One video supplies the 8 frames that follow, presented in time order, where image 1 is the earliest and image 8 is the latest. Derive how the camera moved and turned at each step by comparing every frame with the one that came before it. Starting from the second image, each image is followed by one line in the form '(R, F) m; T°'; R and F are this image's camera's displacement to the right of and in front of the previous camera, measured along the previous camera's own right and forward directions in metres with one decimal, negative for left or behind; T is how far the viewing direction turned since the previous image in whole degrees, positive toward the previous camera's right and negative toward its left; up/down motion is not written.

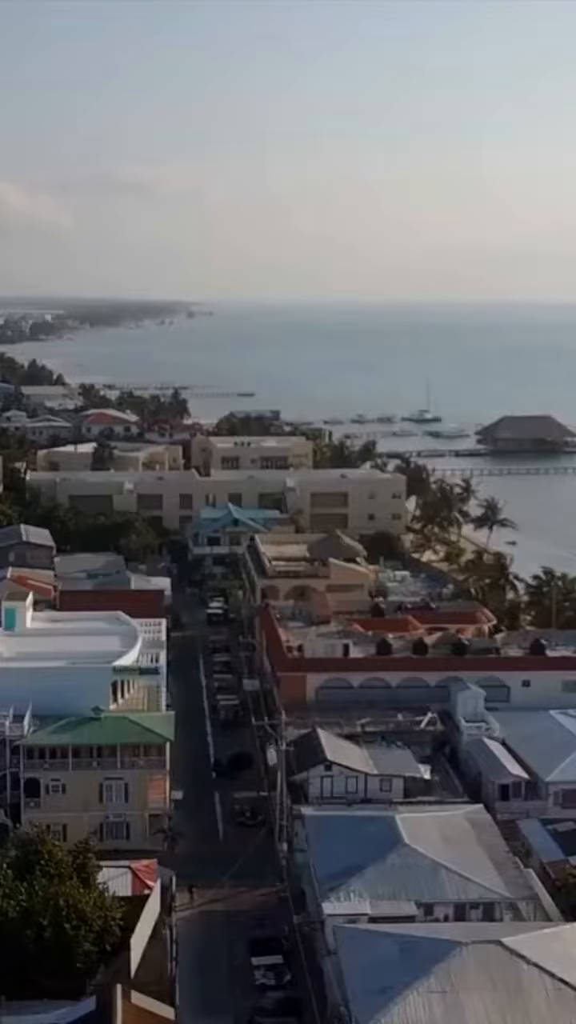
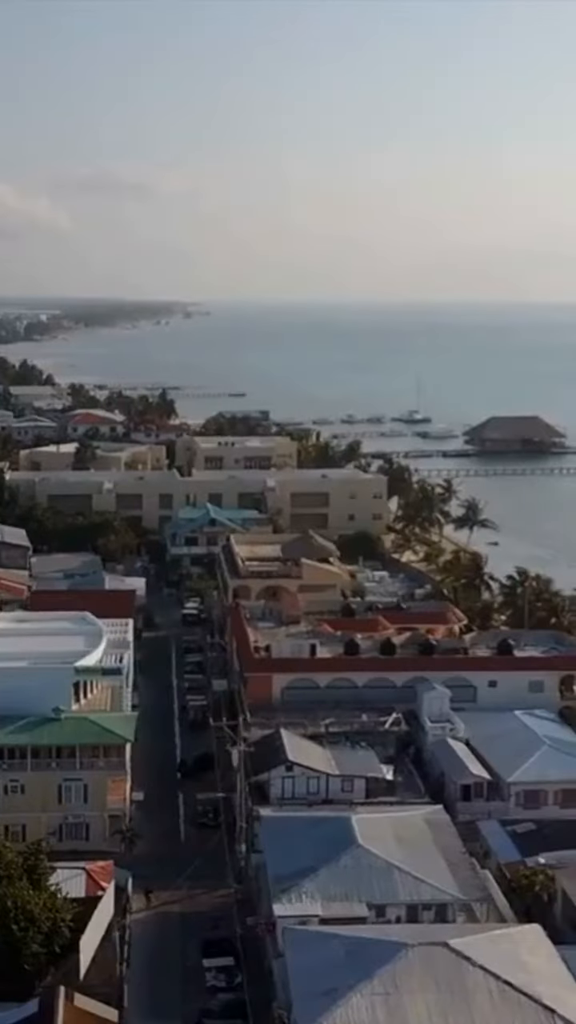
(+0.5, +0.1) m; 0°
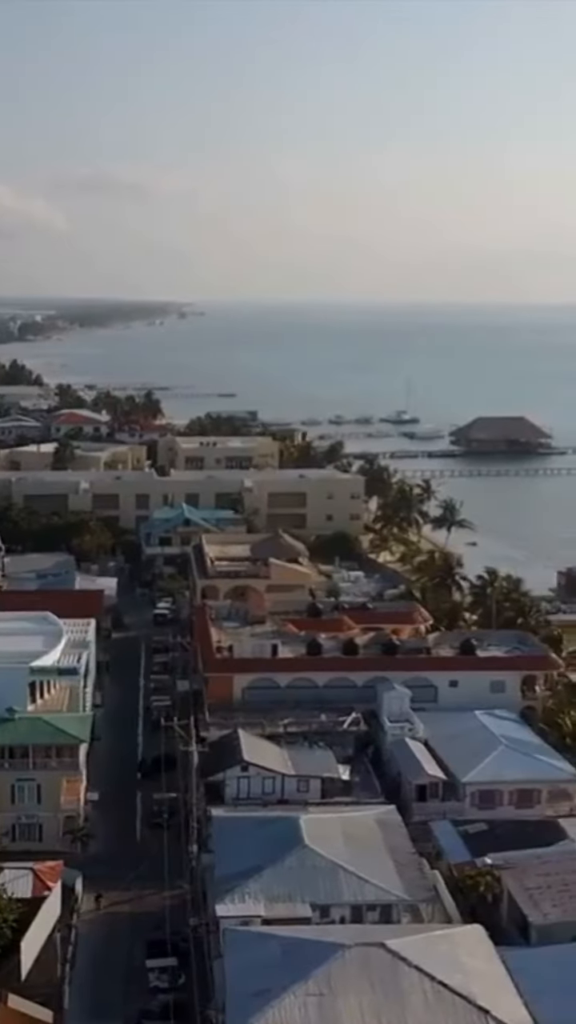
(+0.6, +0.1) m; 0°
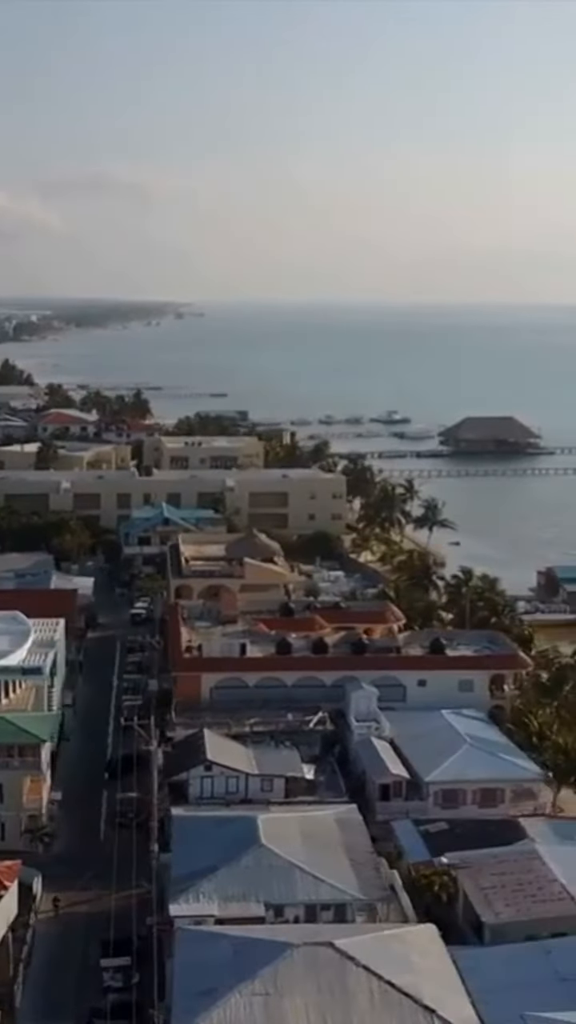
(+0.5, 0.0) m; 0°
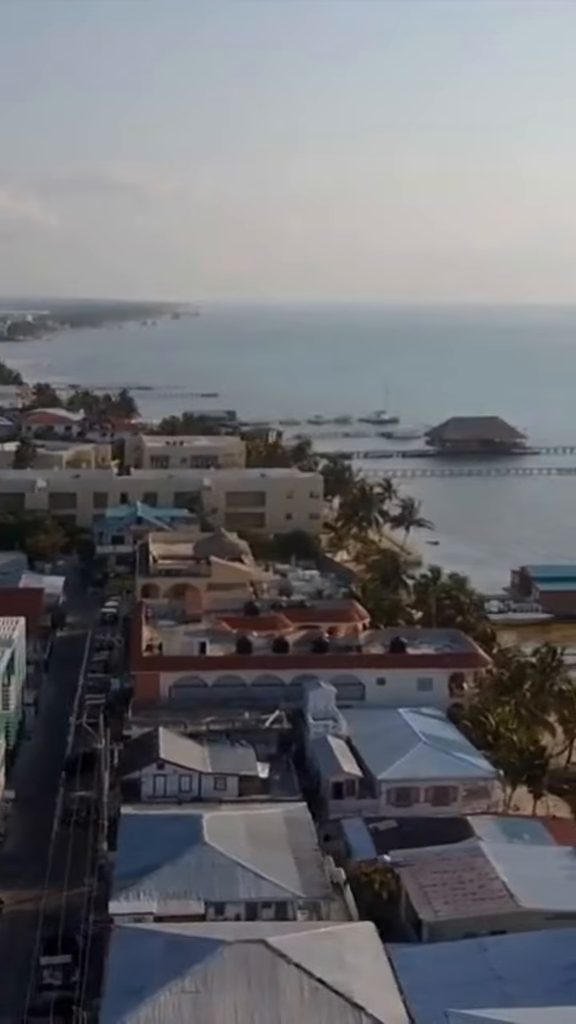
(+0.7, 0.0) m; 0°
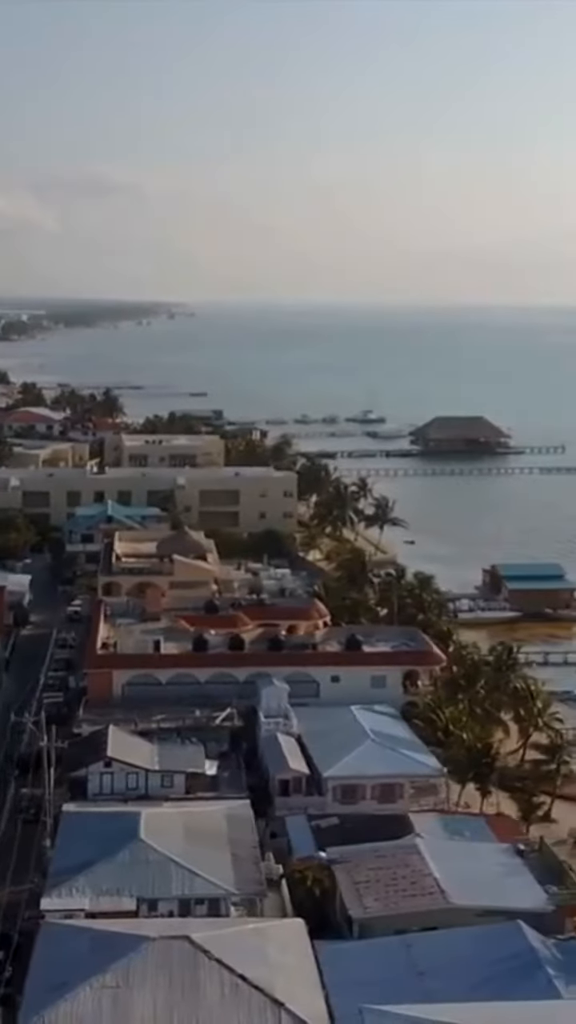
(+0.8, 0.0) m; 0°
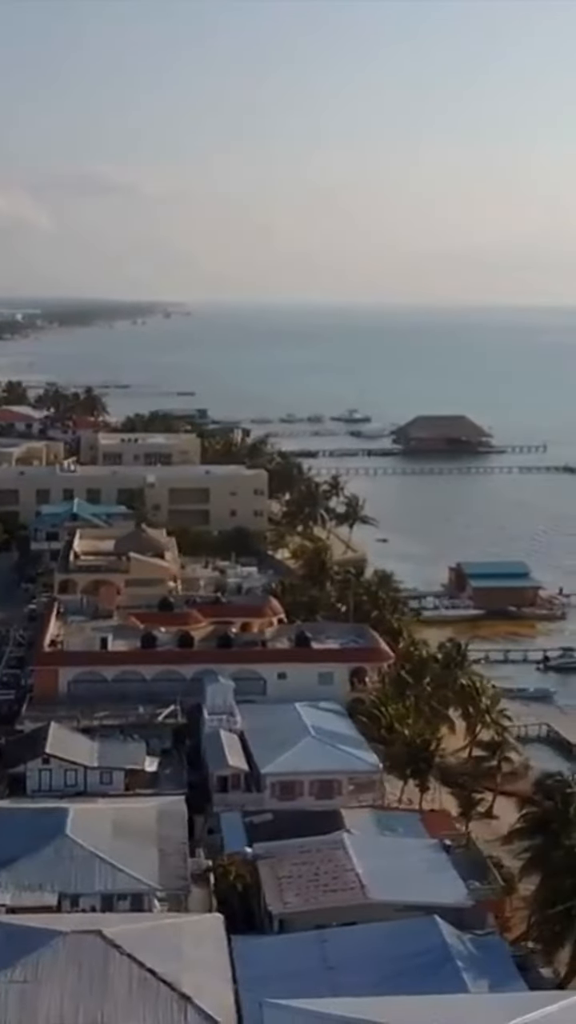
(+0.9, 0.0) m; +1°
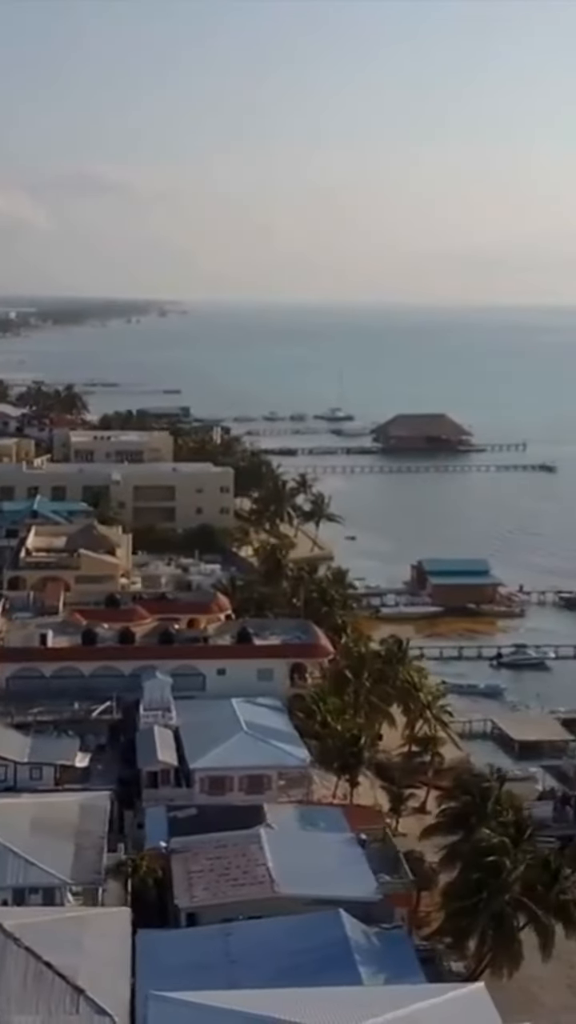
(+1.0, 0.0) m; +1°
